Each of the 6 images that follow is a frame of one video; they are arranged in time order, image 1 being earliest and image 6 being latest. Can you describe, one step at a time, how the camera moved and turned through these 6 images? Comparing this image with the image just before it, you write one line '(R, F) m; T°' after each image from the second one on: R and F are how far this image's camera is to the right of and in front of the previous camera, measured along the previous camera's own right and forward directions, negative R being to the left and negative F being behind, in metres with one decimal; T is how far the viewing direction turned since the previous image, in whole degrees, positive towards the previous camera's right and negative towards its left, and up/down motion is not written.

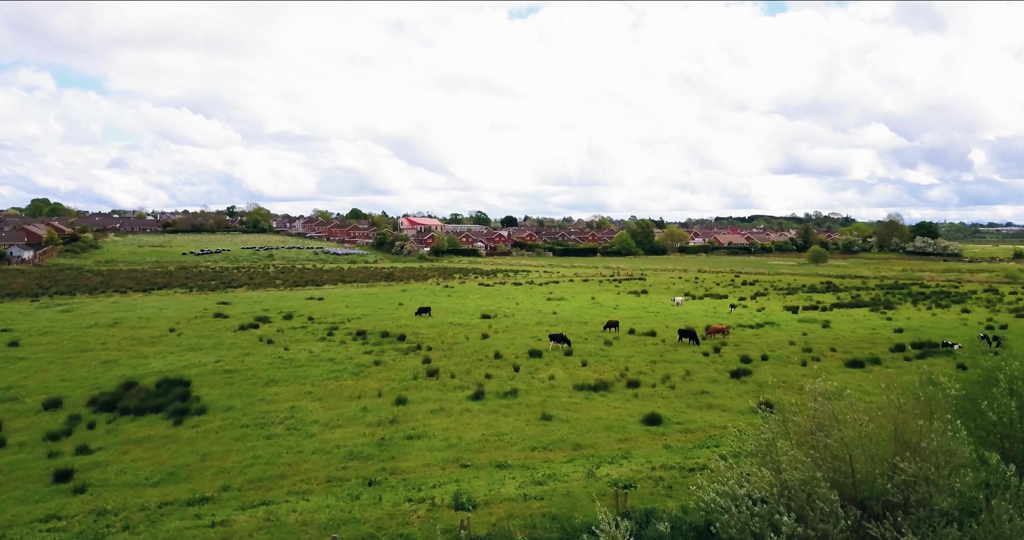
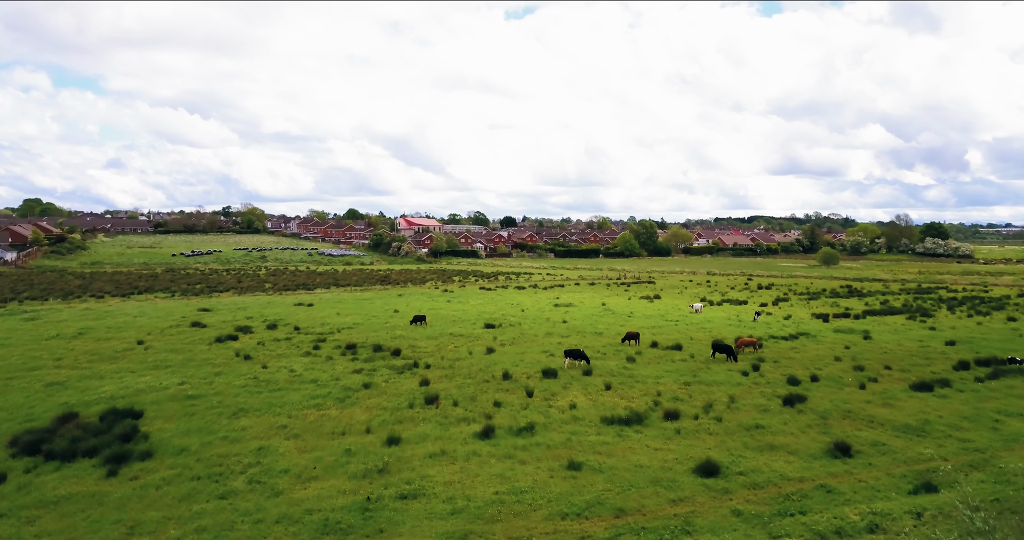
(-0.5, +3.9) m; 0°
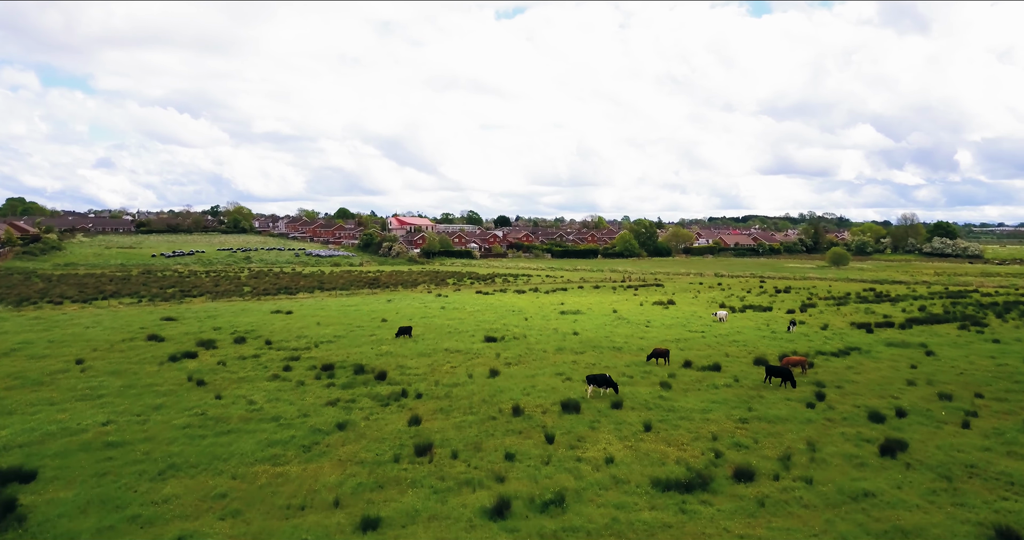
(-0.5, +5.0) m; +1°
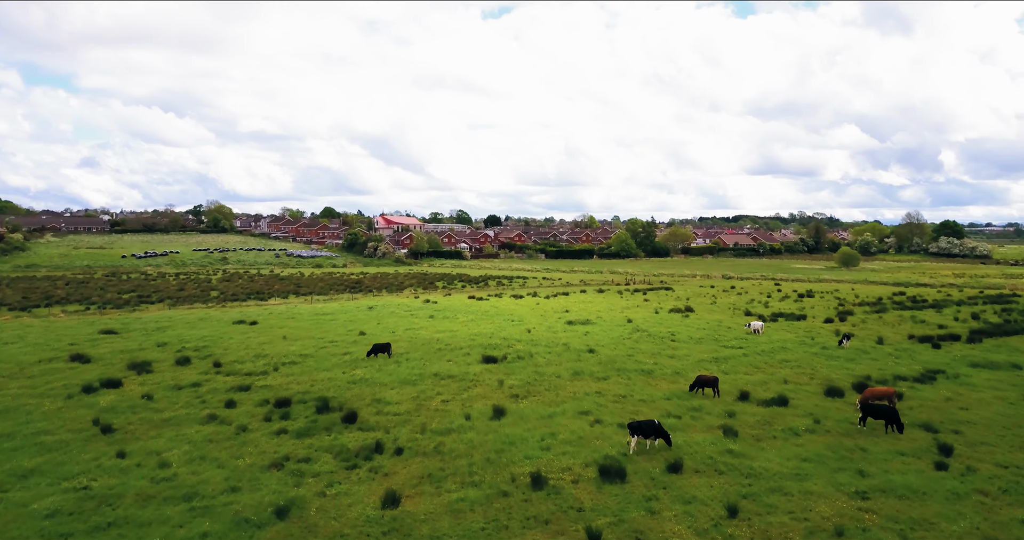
(-0.6, +6.0) m; +1°
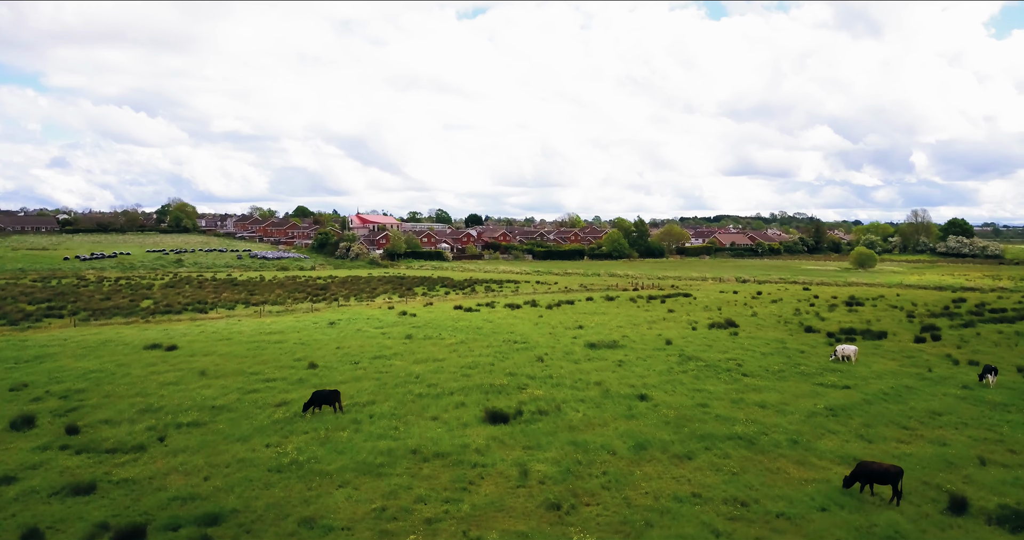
(-1.0, +9.5) m; +2°
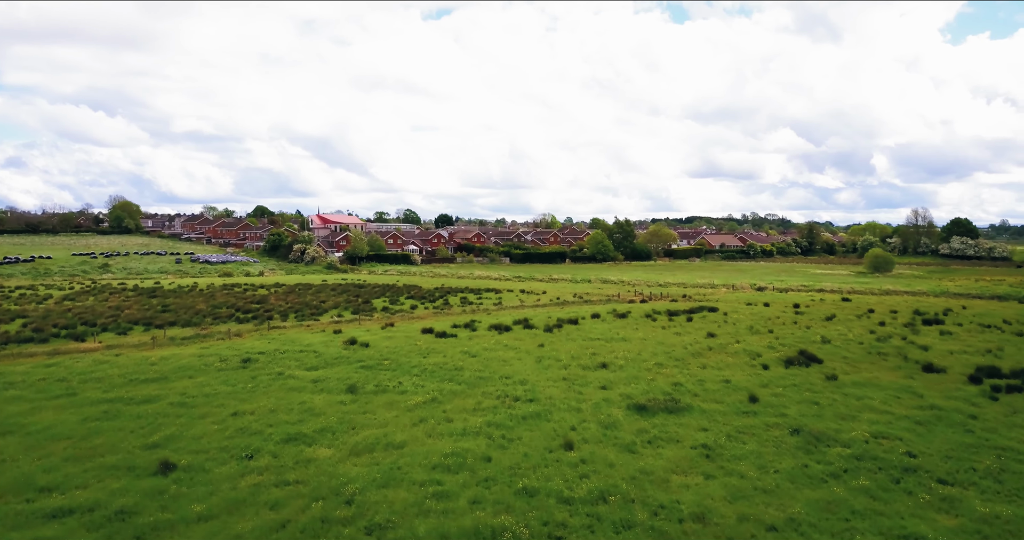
(-0.8, +11.1) m; +2°
